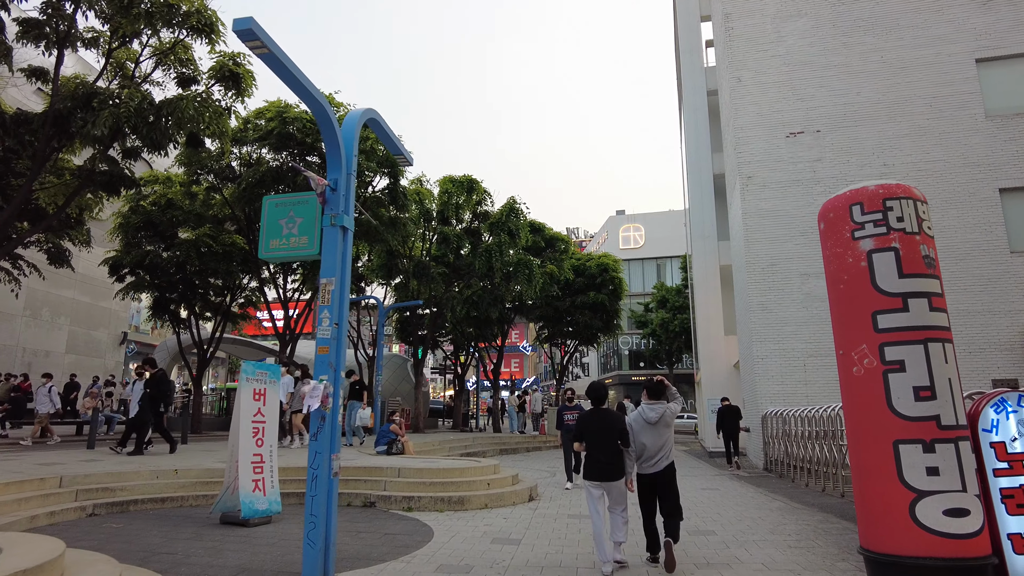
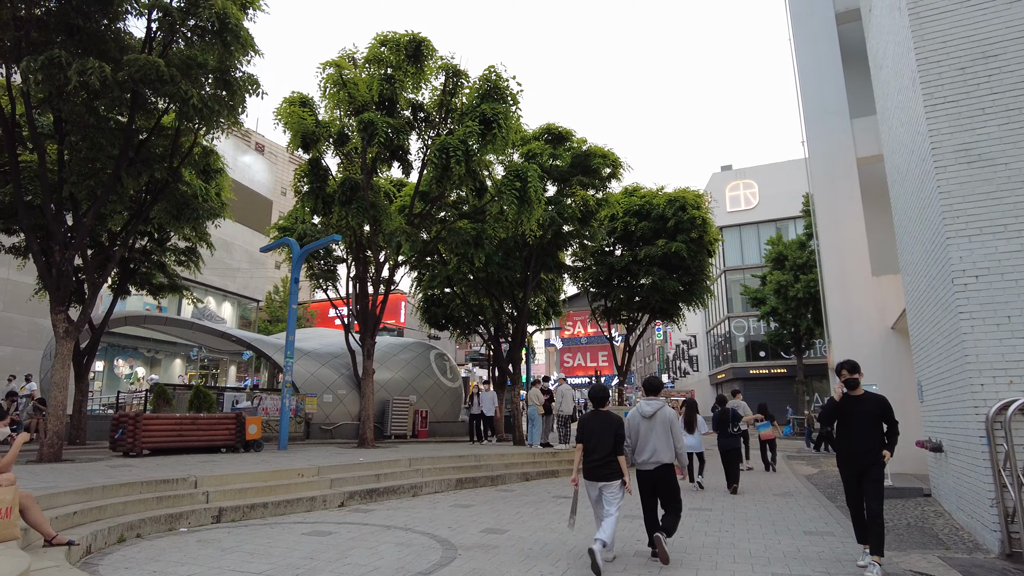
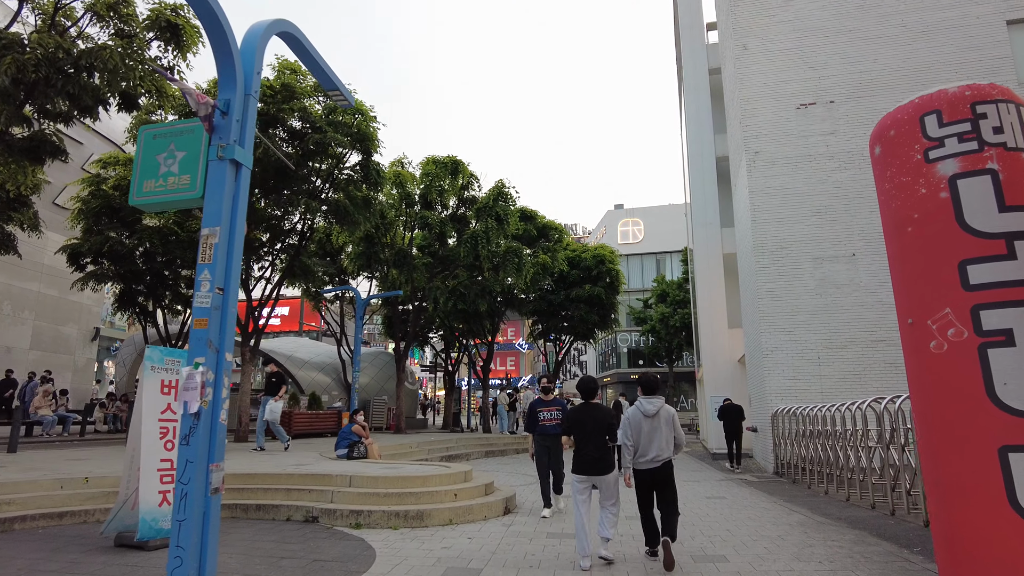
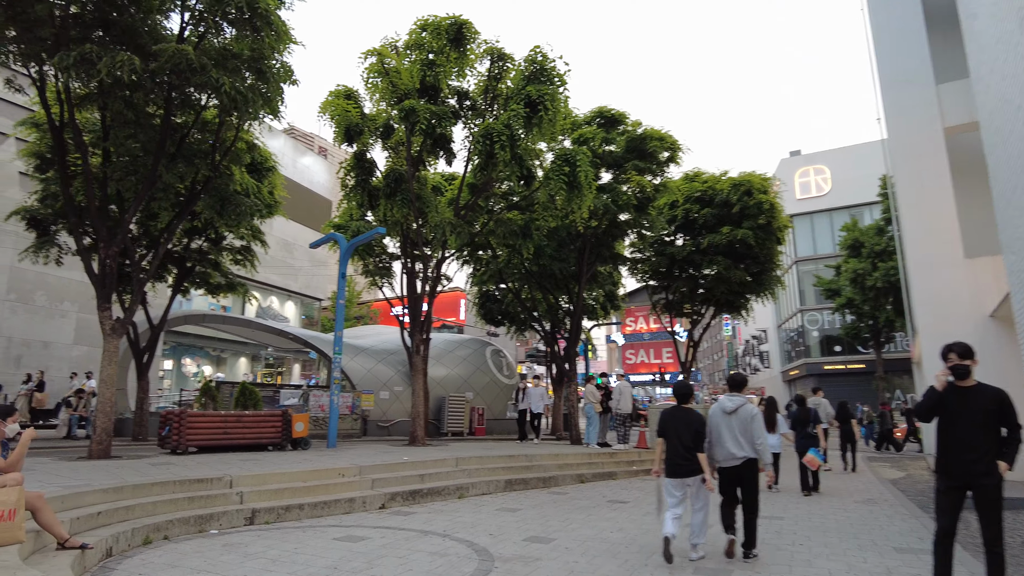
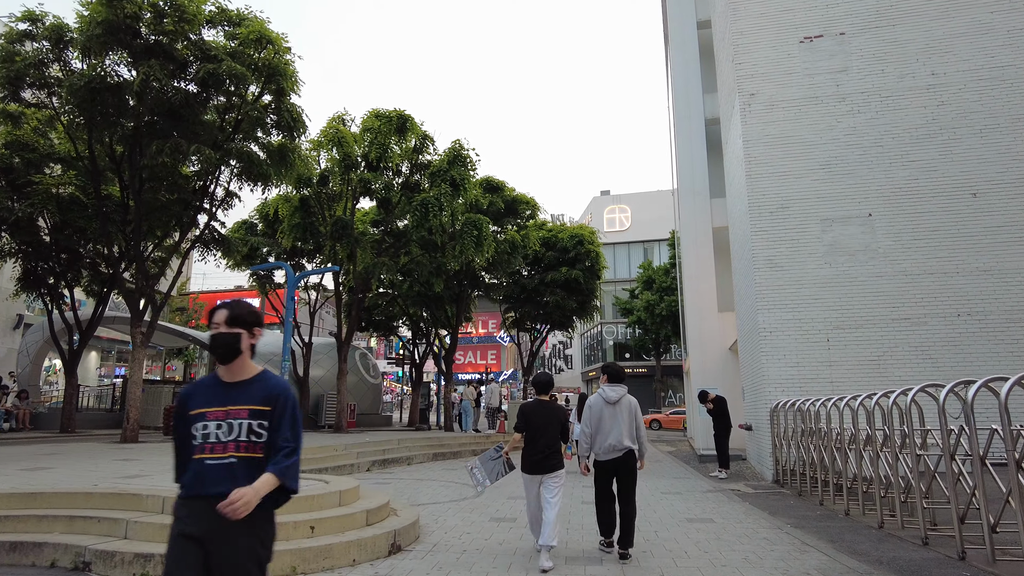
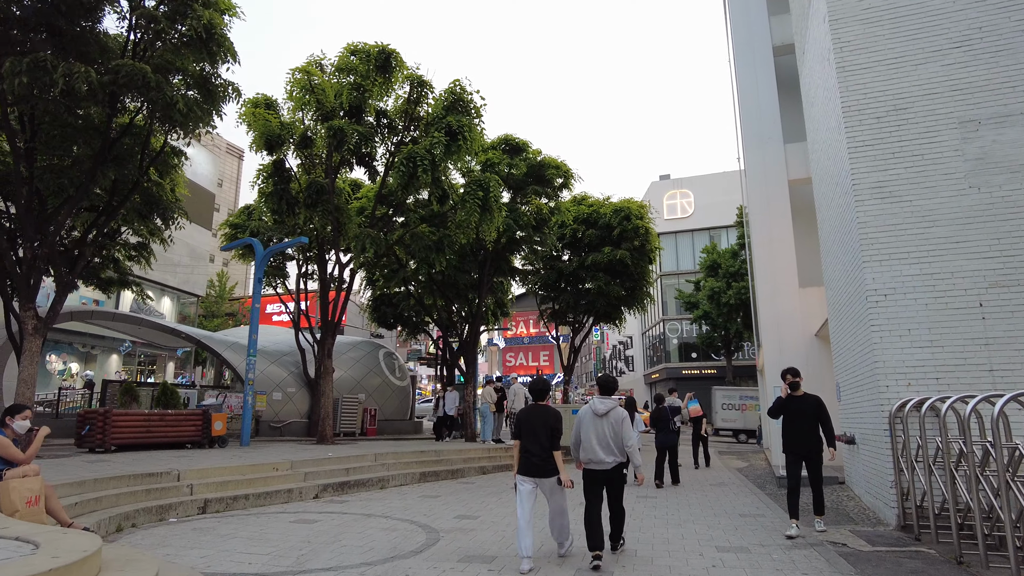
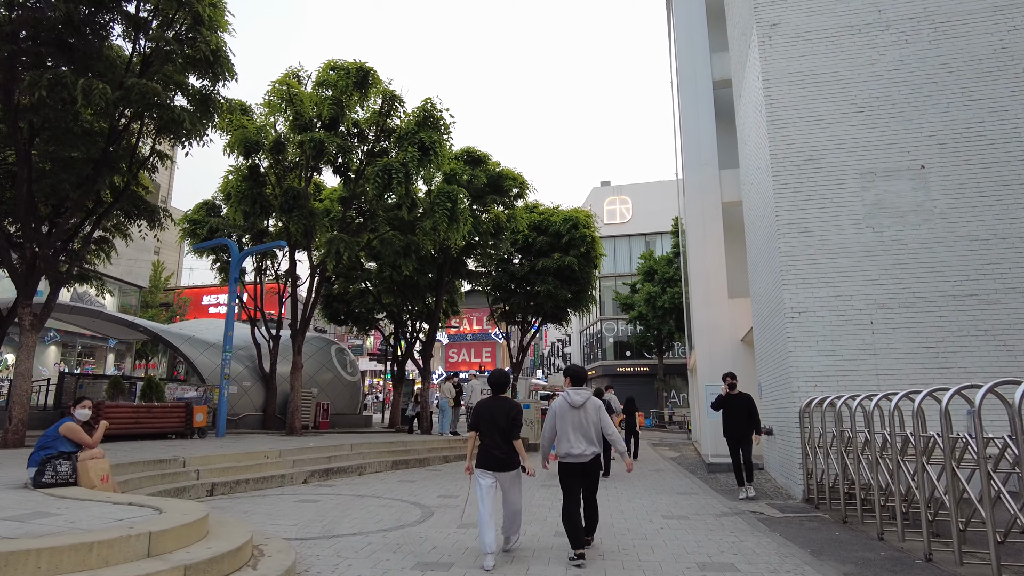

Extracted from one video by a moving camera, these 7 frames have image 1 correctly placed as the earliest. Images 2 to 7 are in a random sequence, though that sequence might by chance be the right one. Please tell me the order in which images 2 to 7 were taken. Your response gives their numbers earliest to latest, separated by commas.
3, 5, 7, 6, 2, 4
